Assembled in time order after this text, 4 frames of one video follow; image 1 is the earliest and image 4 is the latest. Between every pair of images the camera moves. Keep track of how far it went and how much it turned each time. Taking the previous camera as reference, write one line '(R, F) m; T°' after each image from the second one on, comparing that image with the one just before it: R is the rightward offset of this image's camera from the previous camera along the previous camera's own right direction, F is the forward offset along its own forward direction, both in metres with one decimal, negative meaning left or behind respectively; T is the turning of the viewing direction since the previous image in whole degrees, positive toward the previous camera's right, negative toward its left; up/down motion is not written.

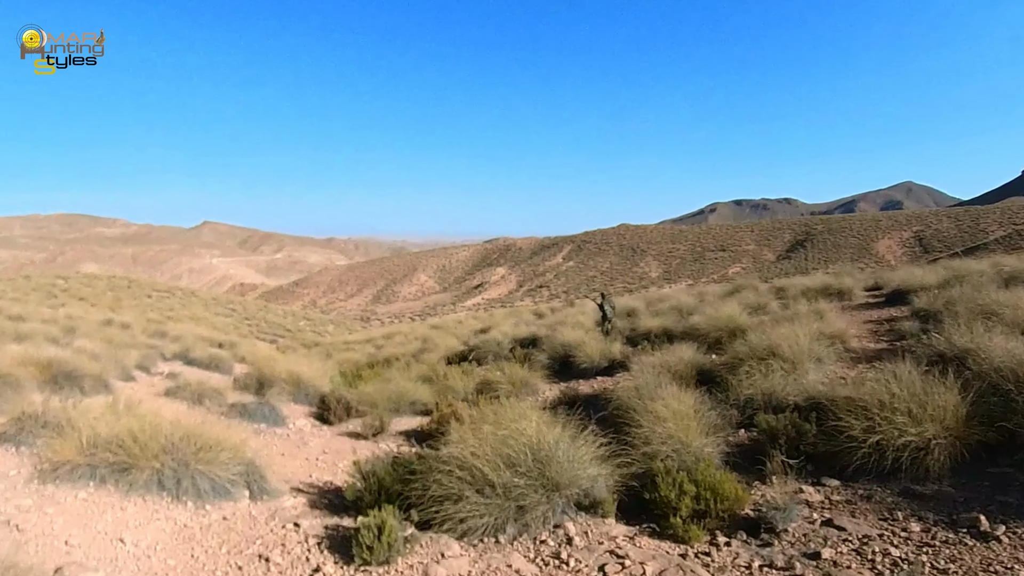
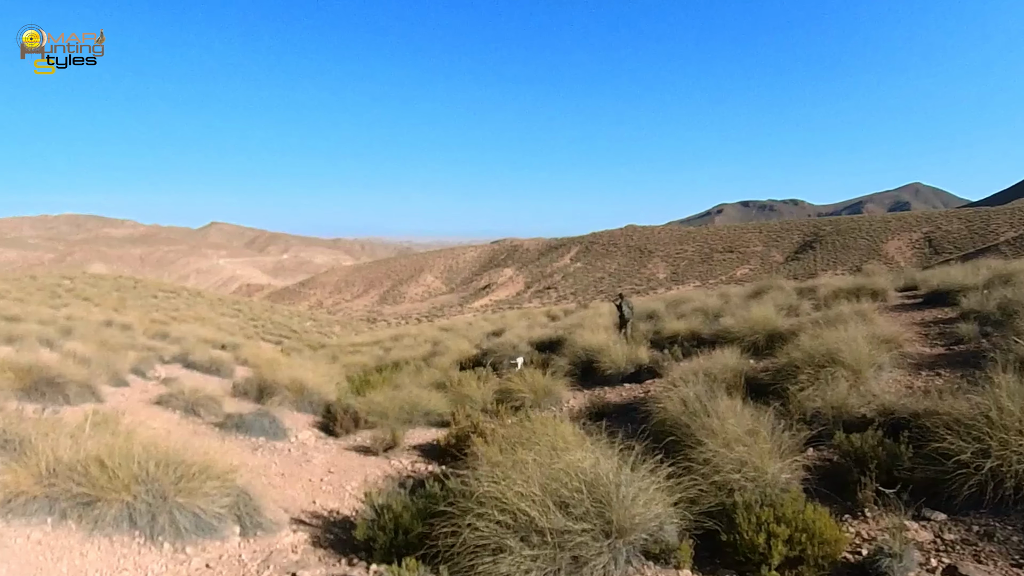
(-0.3, +0.8) m; -1°
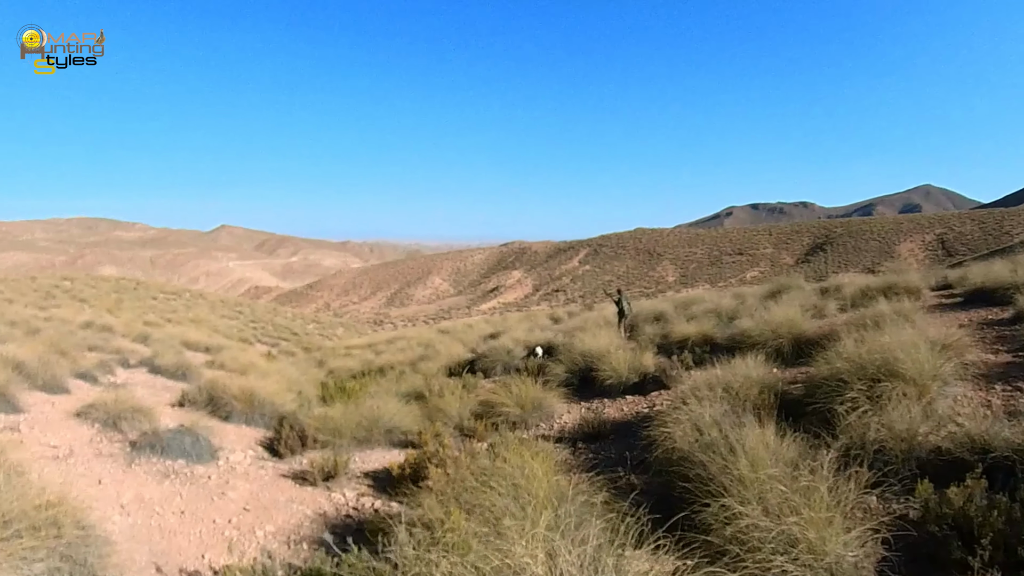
(+0.4, +1.4) m; -1°
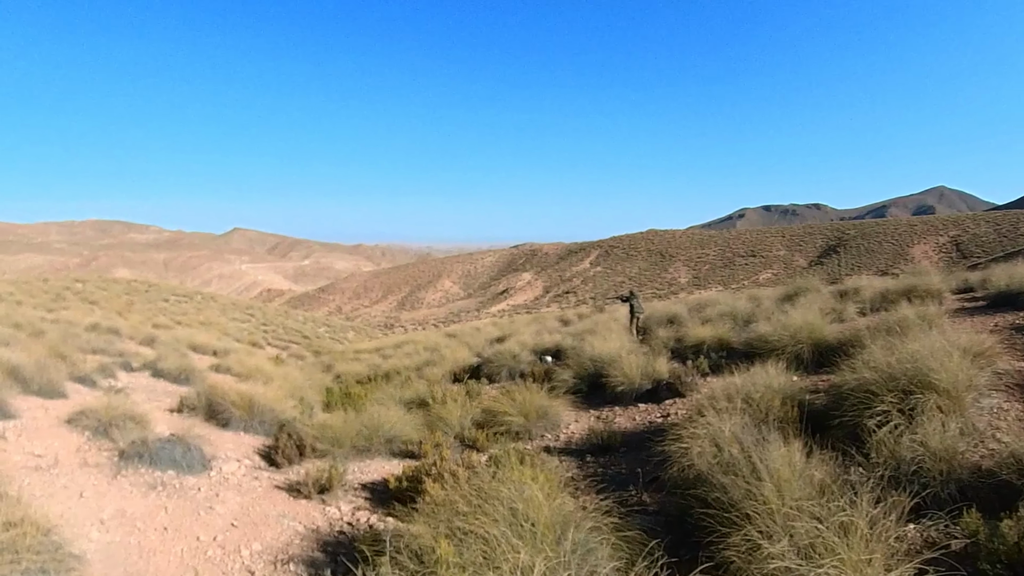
(+0.1, +0.3) m; -1°
